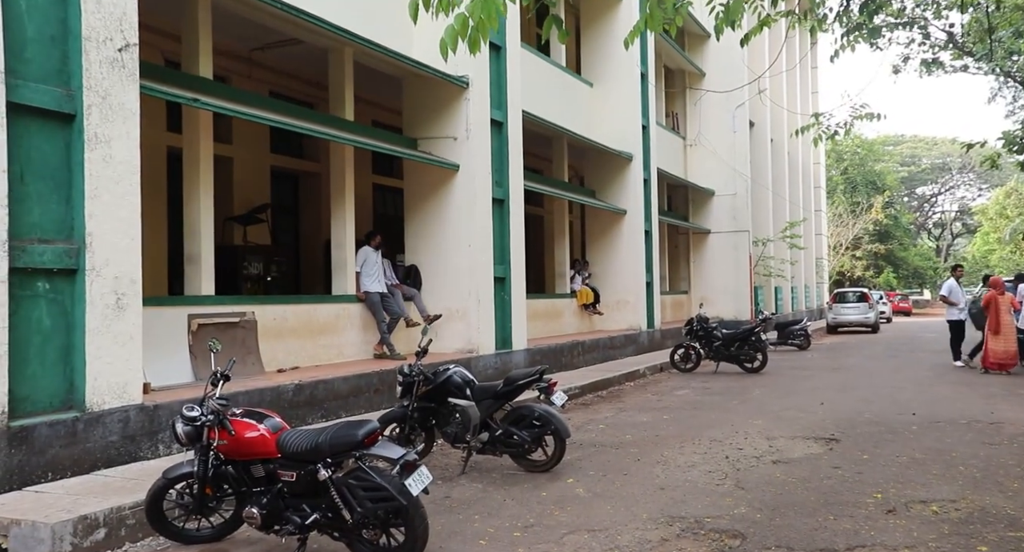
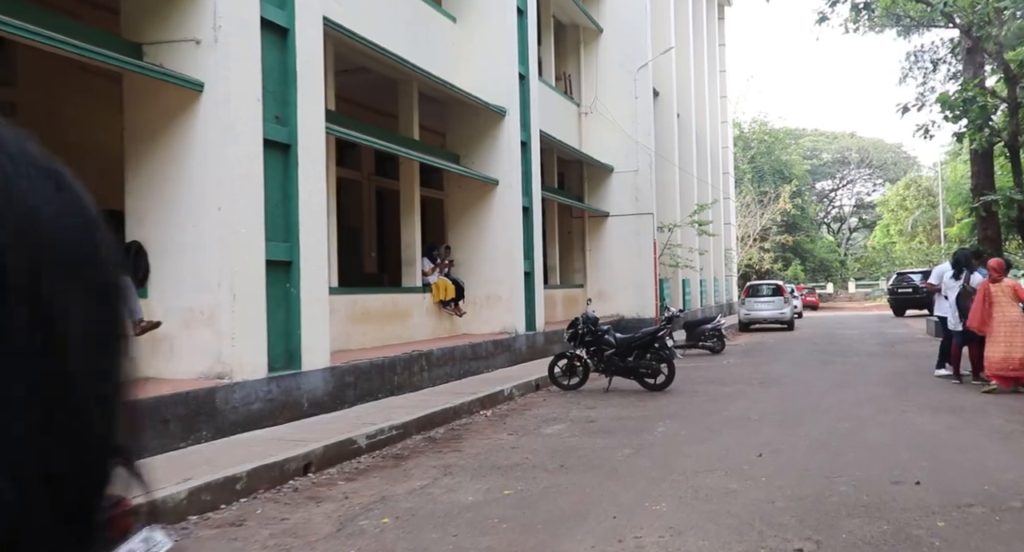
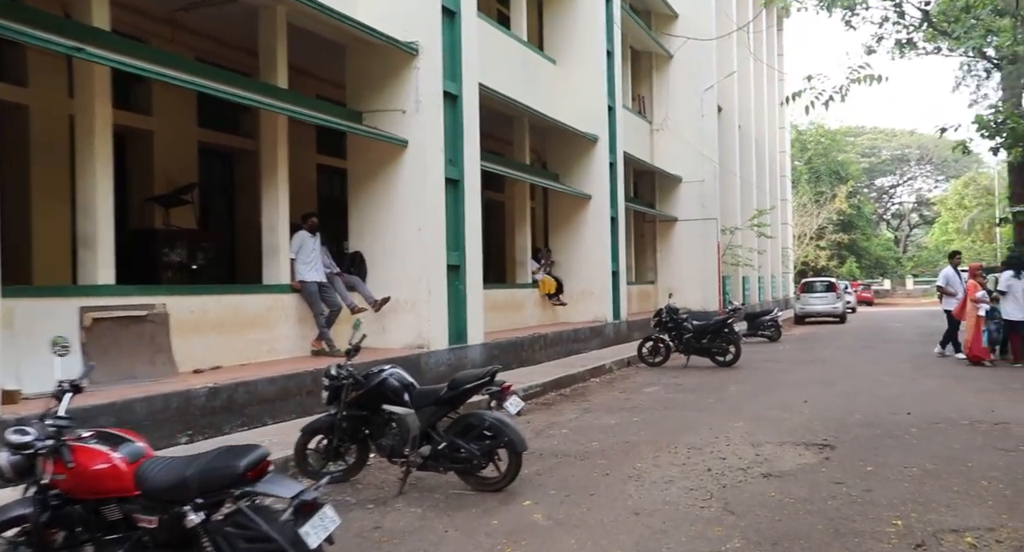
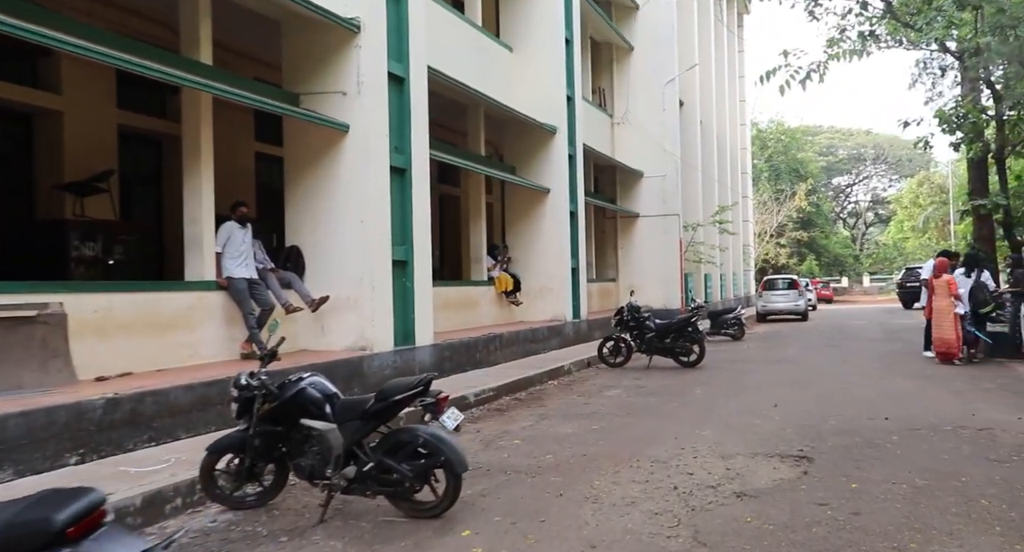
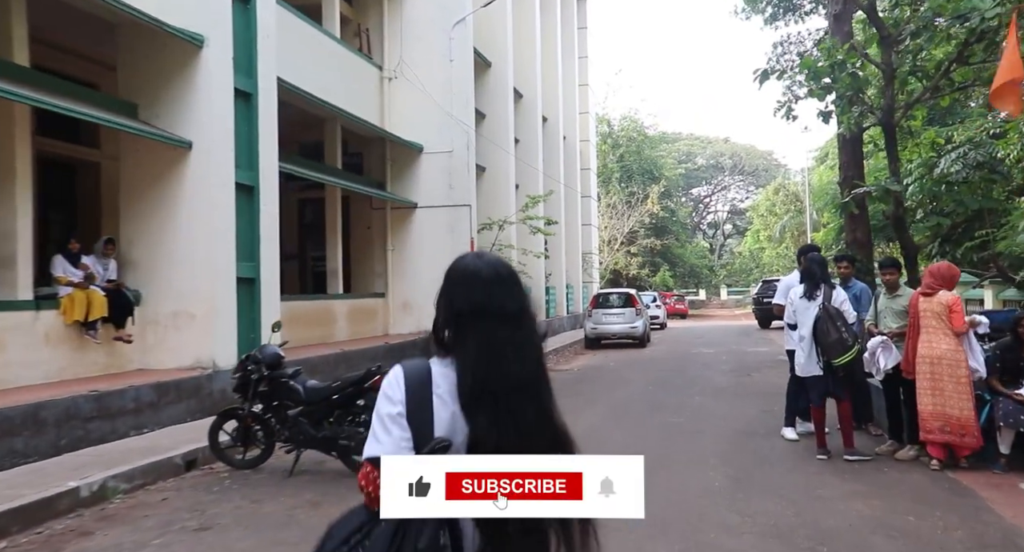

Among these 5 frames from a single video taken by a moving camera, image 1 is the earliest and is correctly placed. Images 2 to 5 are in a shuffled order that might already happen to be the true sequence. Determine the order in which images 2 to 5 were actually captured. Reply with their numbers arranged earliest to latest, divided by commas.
3, 4, 2, 5
